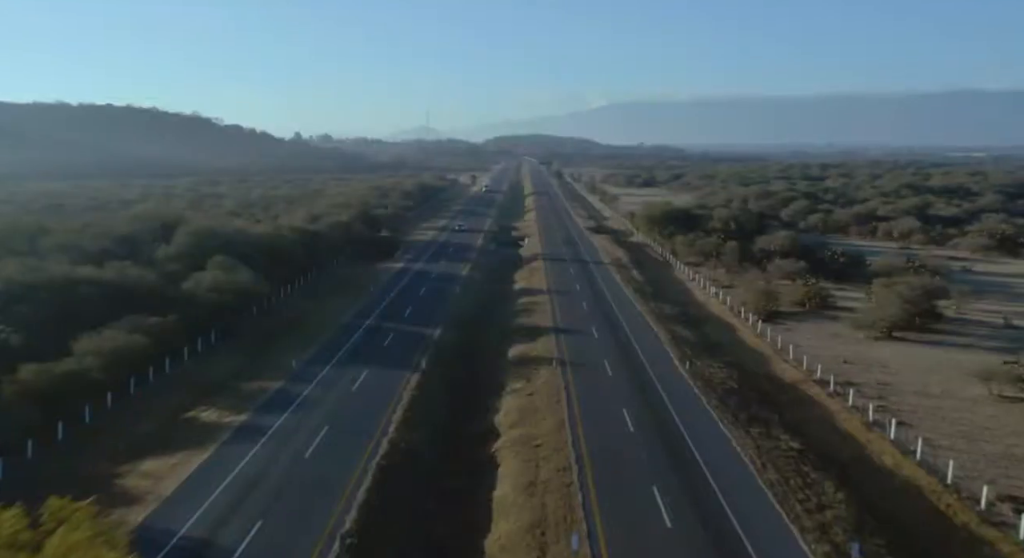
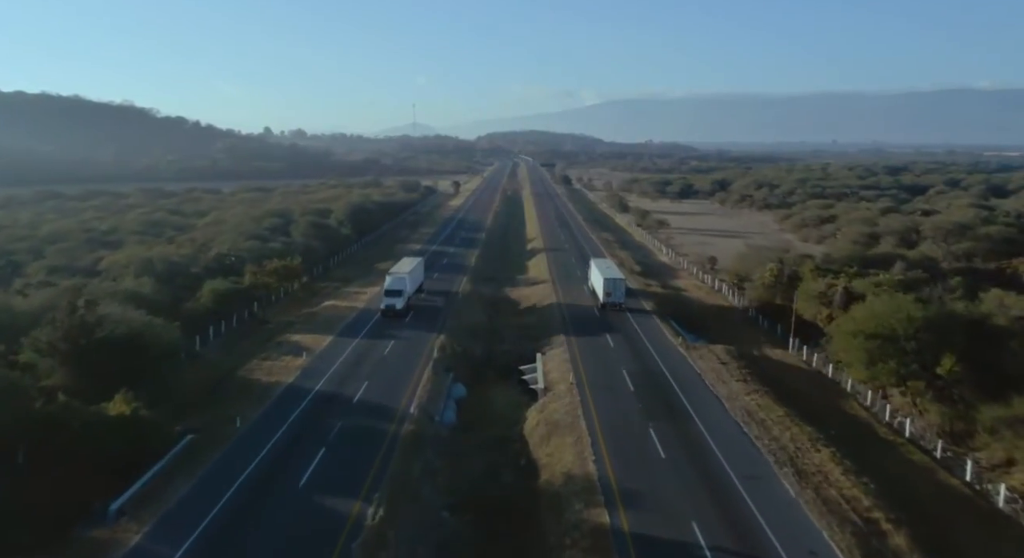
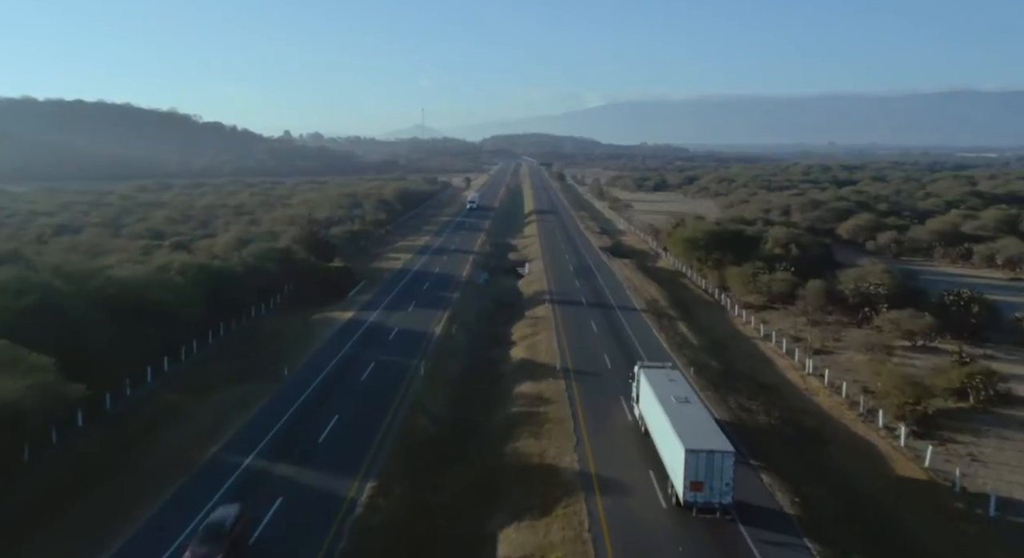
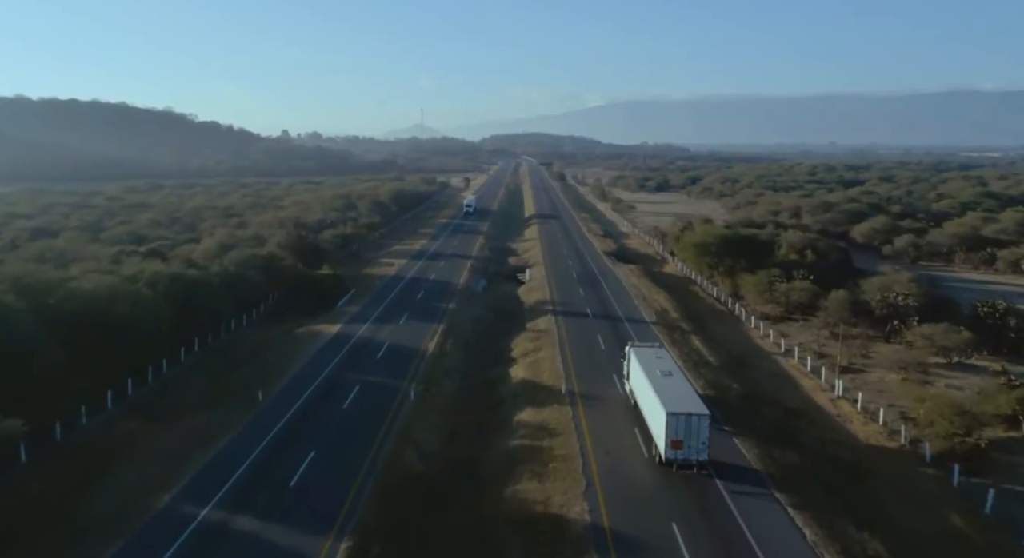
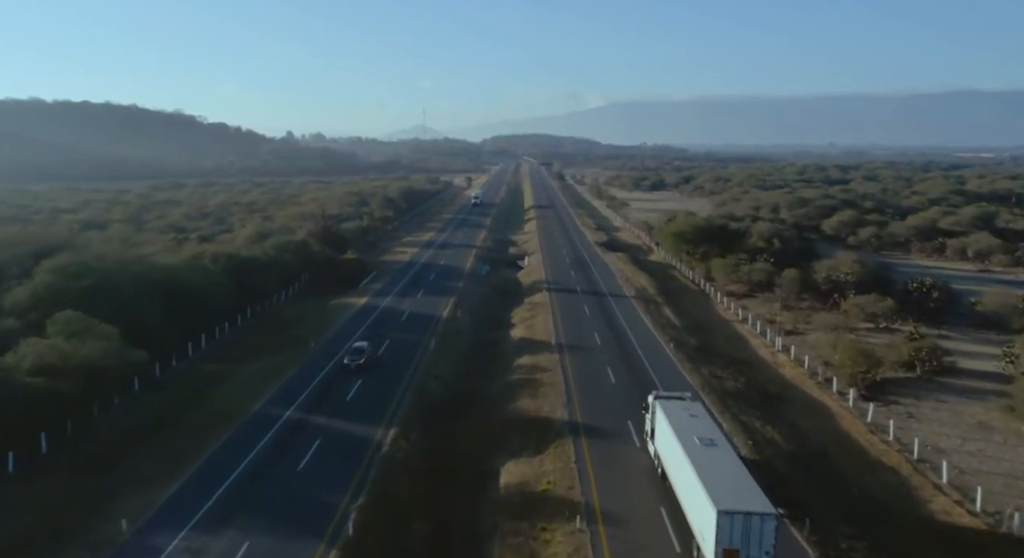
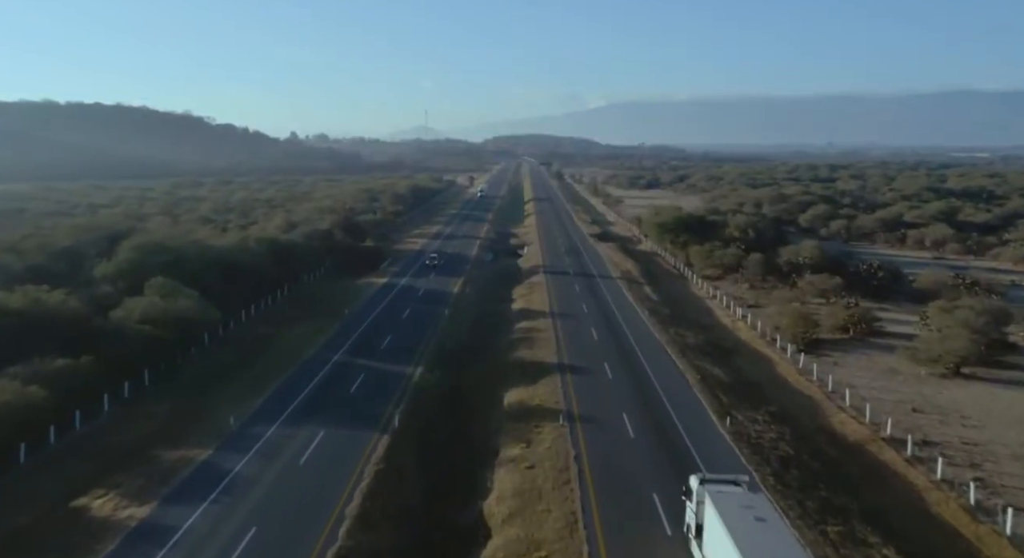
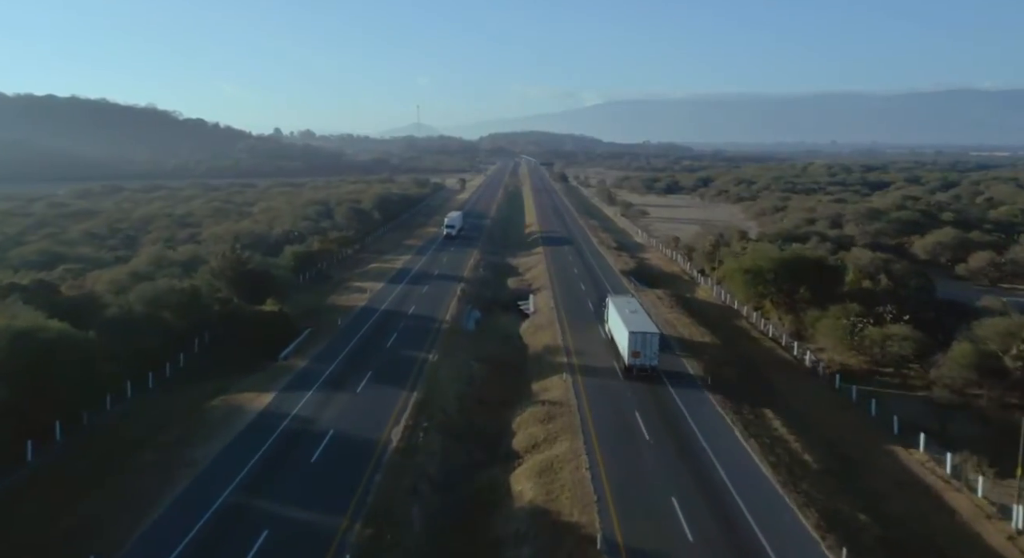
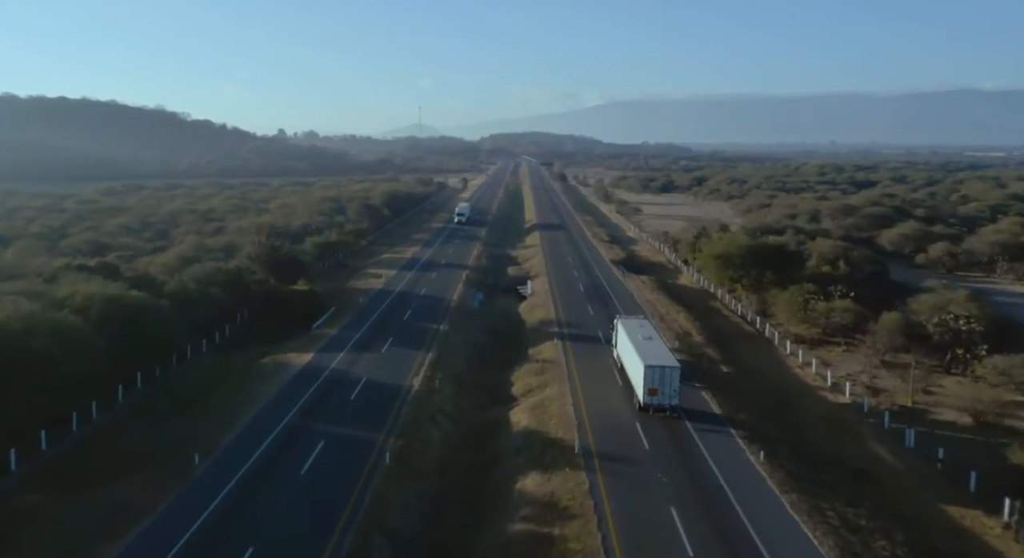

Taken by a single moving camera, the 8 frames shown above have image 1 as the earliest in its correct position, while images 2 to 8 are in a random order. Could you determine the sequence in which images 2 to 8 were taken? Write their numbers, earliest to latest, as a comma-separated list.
6, 5, 3, 4, 8, 7, 2
